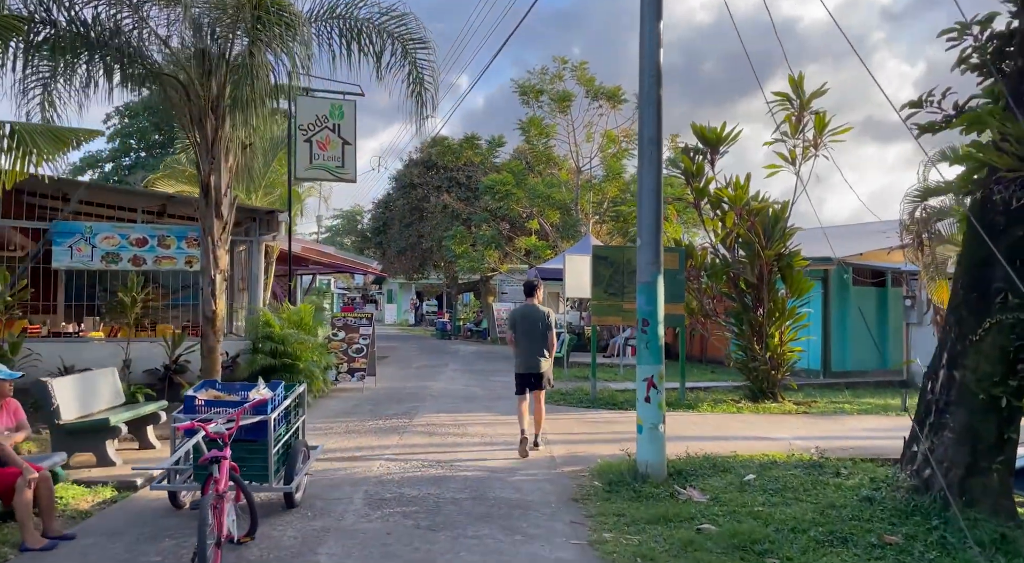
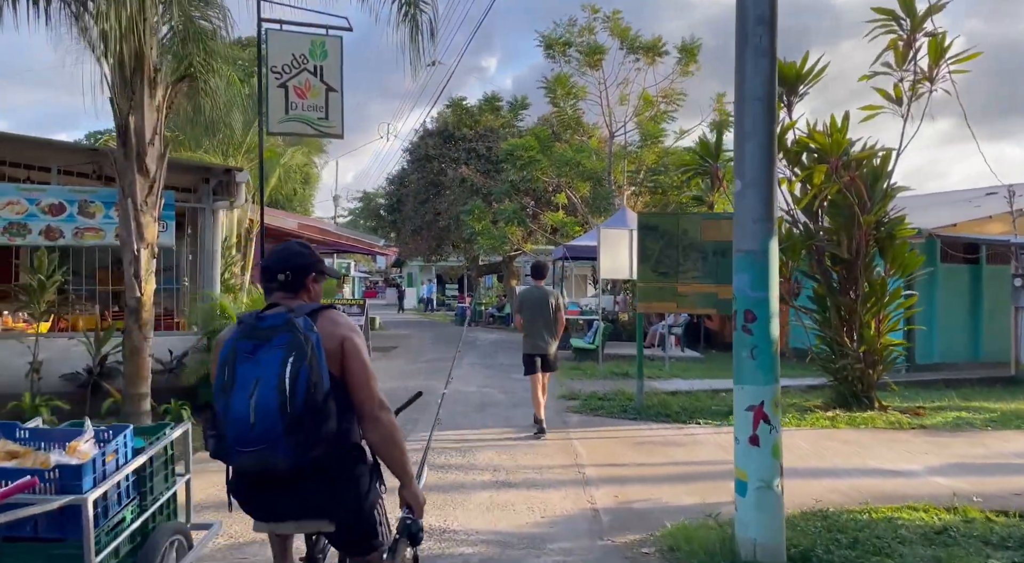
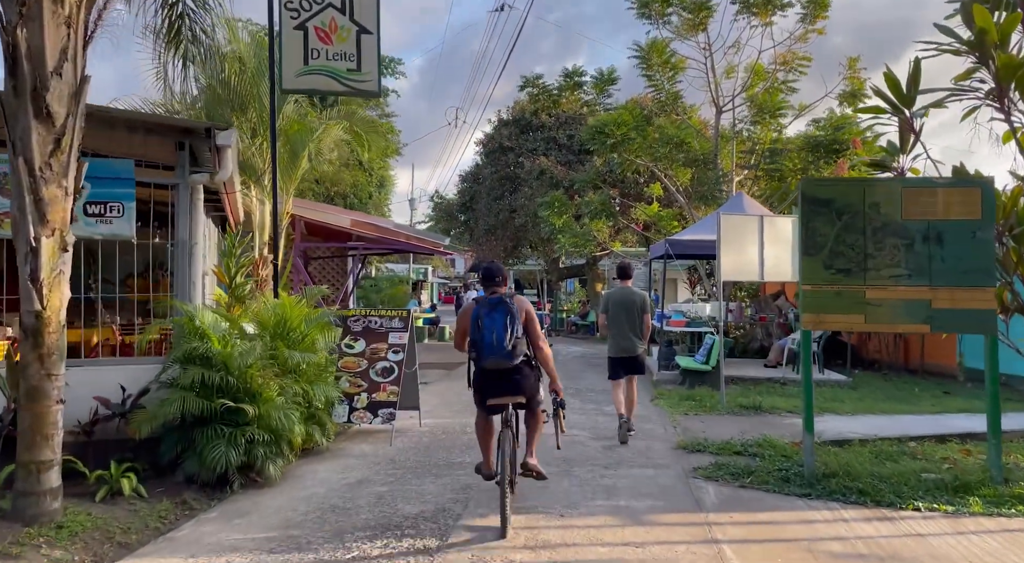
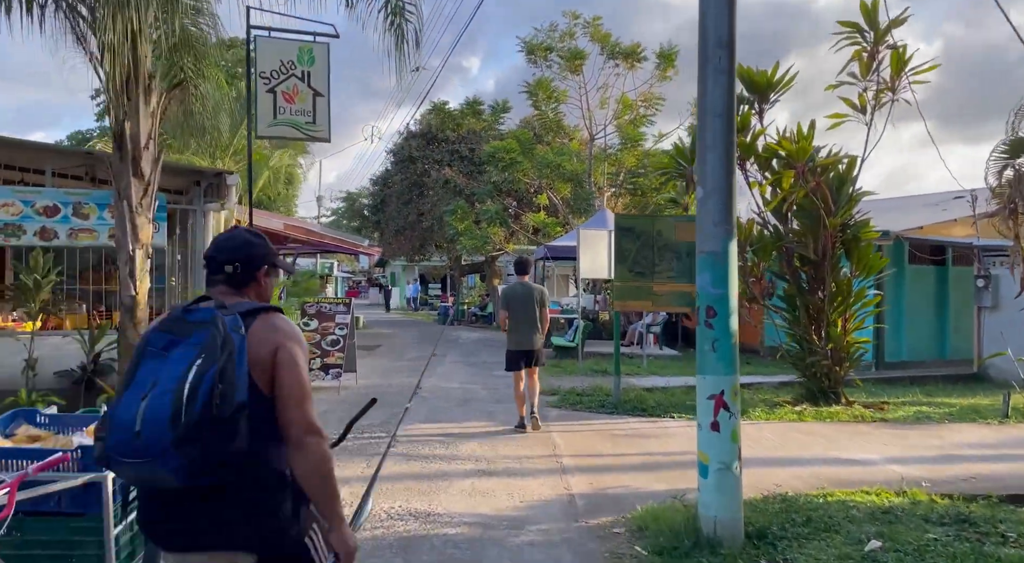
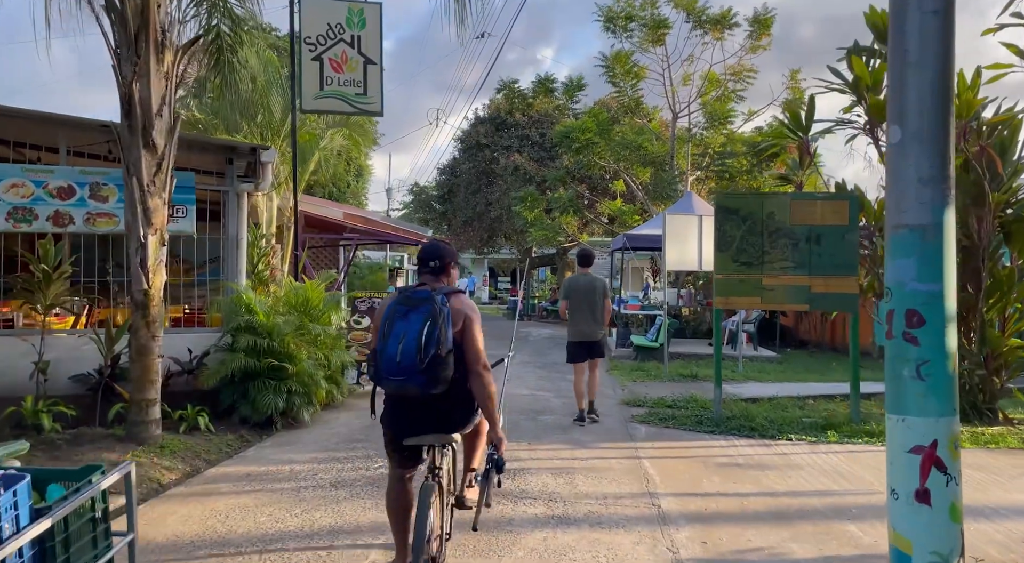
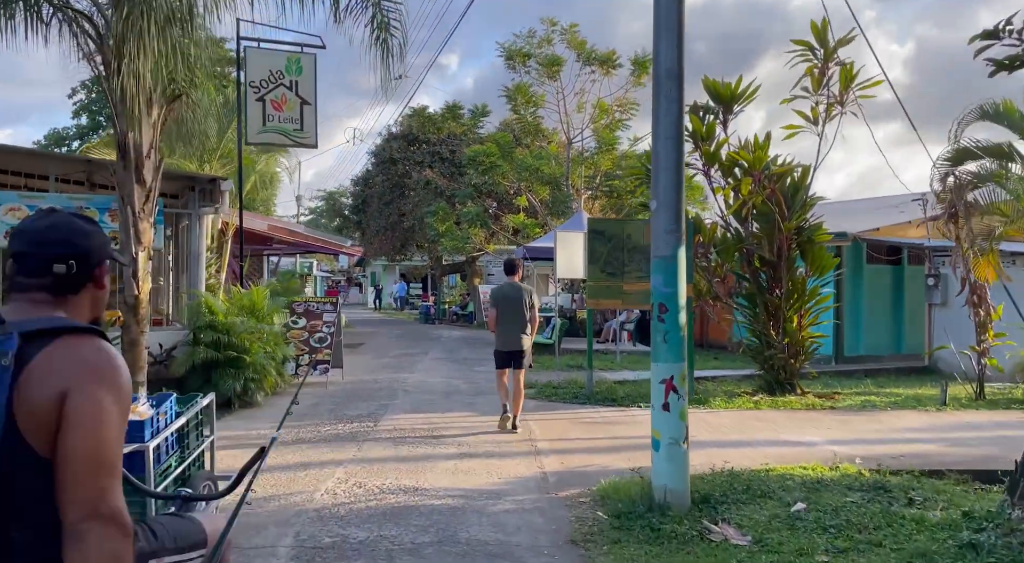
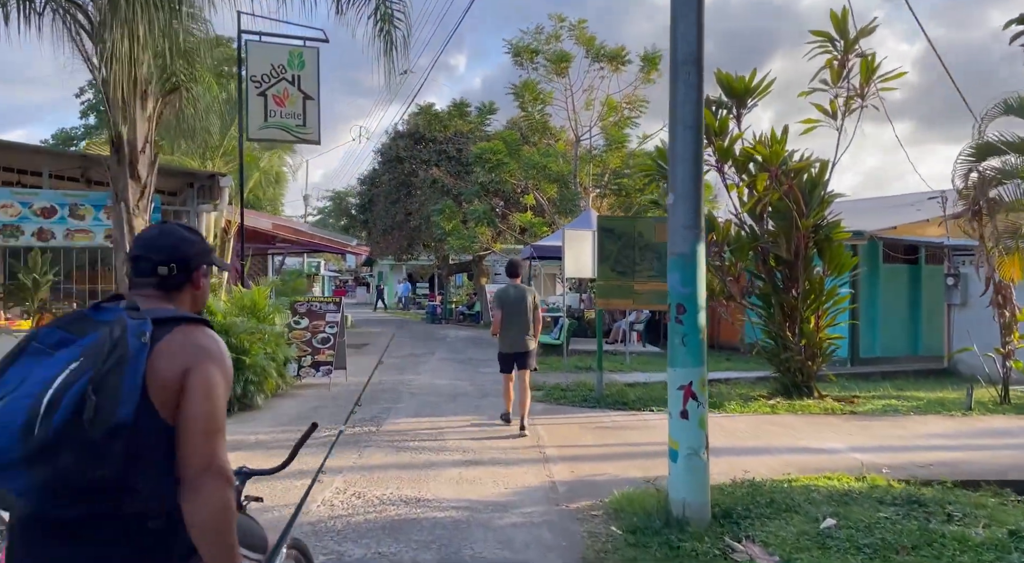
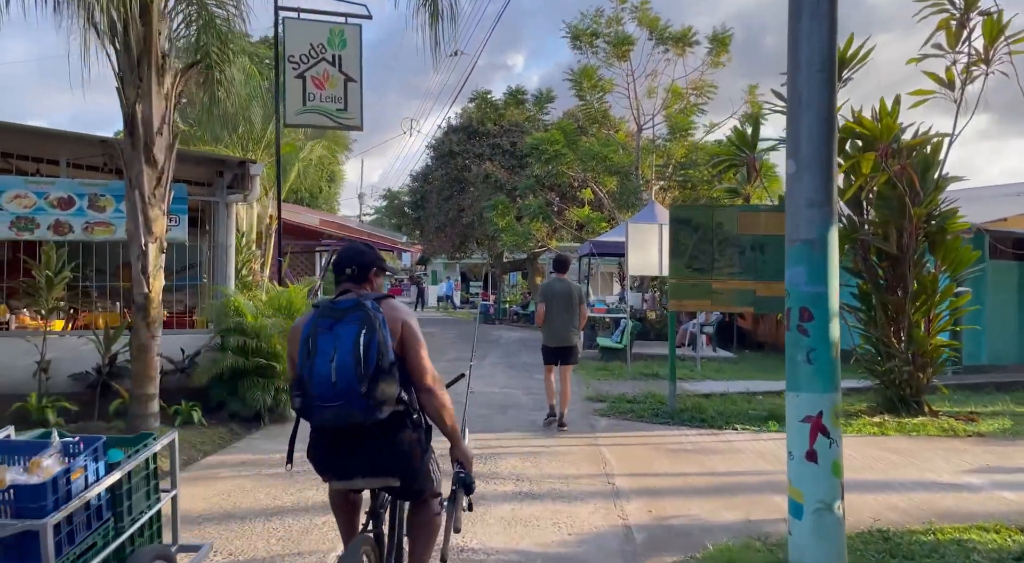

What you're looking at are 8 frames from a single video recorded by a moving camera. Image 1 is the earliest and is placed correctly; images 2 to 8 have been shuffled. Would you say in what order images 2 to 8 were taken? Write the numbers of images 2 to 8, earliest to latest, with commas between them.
6, 7, 4, 2, 8, 5, 3
